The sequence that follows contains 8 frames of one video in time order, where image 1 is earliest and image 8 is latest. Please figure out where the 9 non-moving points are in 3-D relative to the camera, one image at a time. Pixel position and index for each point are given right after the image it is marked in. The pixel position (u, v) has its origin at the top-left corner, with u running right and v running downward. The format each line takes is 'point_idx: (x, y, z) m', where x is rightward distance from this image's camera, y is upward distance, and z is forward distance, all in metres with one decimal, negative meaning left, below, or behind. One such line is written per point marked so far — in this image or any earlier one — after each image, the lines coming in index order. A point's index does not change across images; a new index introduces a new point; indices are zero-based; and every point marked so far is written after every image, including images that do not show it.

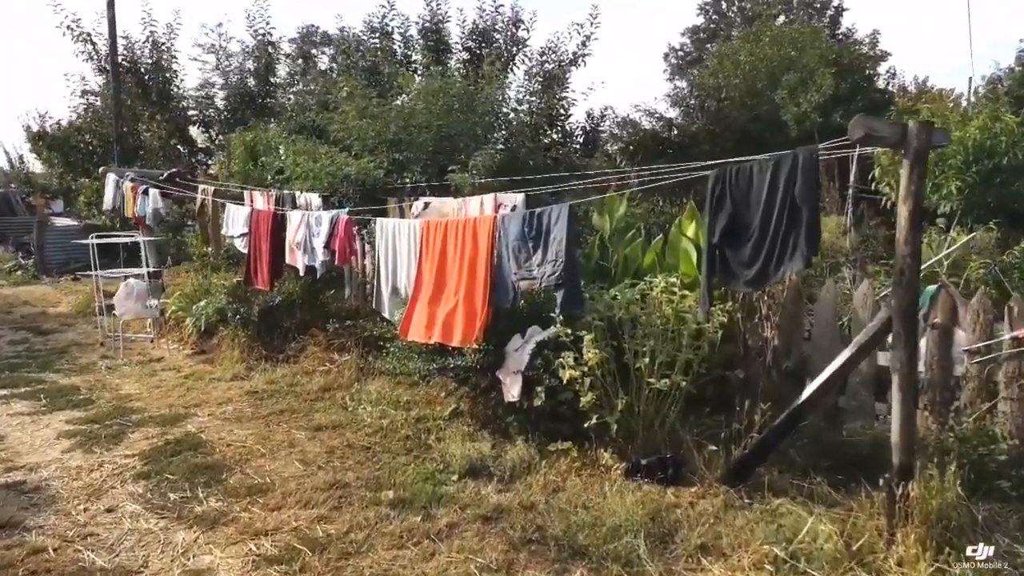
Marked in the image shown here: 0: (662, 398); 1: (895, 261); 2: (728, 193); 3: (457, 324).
0: (+0.9, -0.6, +4.3) m
1: (+1.7, +0.1, +3.3) m
2: (+1.0, +0.4, +3.5) m
3: (-0.3, -0.2, +4.6) m
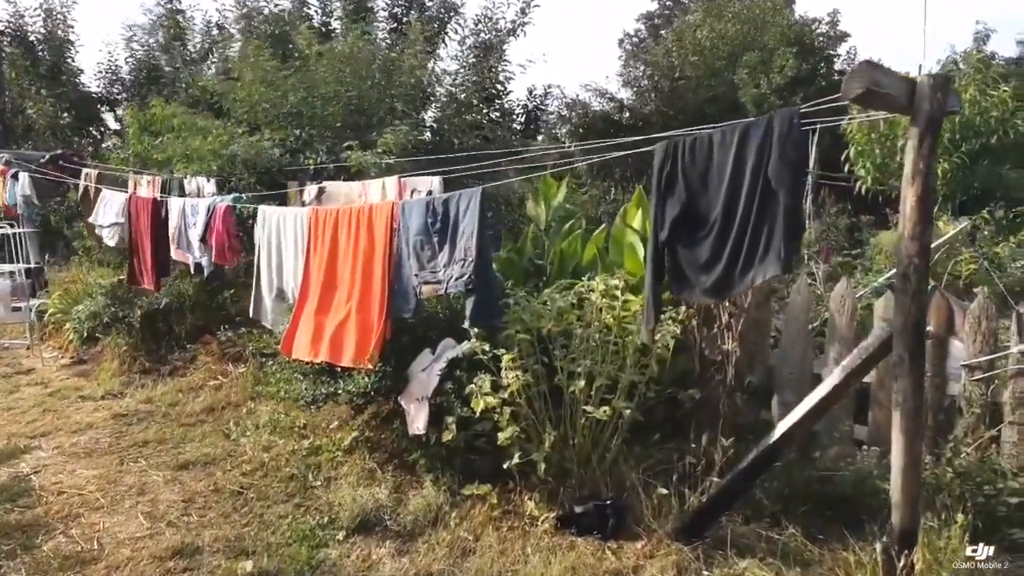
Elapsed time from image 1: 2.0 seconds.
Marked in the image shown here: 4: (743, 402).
0: (+0.4, -0.7, +3.5) m
1: (+1.3, +0.1, +2.5) m
2: (+0.6, +0.4, +2.7) m
3: (-0.8, -0.3, +3.7) m
4: (+1.2, -0.6, +3.8) m
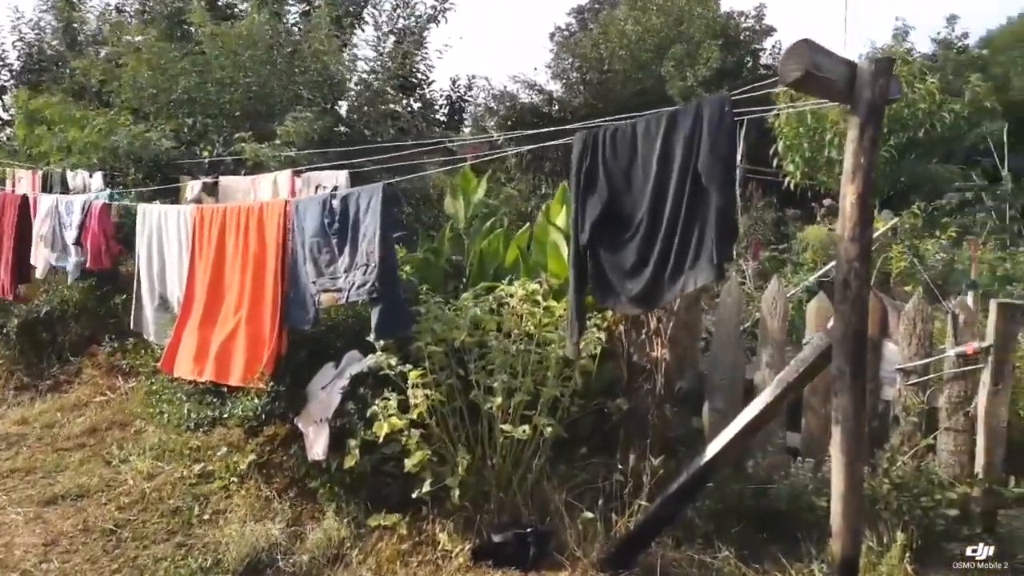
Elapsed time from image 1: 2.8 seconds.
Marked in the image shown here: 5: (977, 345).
0: (0.0, -0.7, +3.2) m
1: (+1.0, +0.1, +2.3) m
2: (+0.3, +0.4, +2.4) m
3: (-1.2, -0.3, +3.2) m
4: (+0.8, -0.6, +3.5) m
5: (+2.0, -0.2, +3.2) m
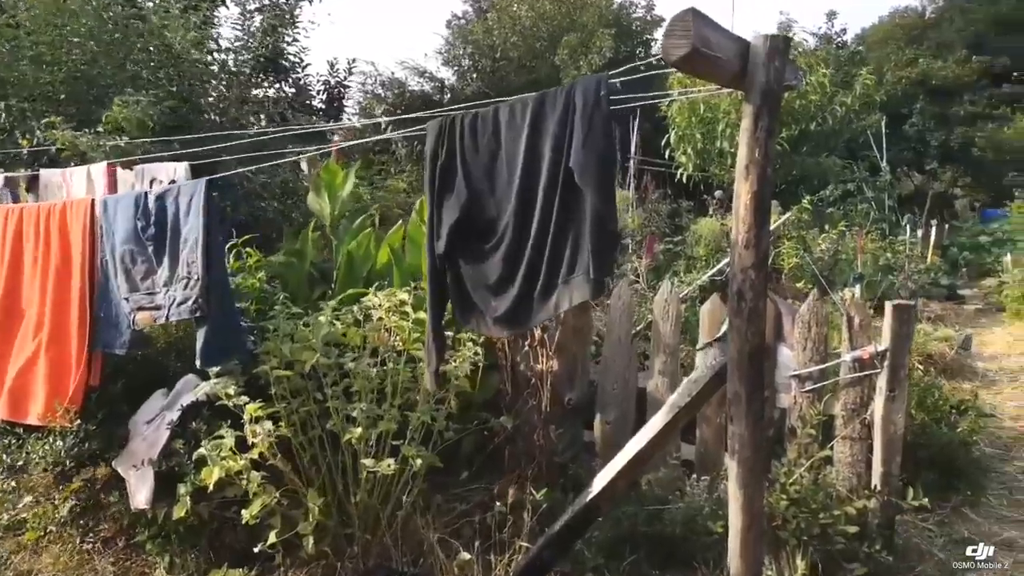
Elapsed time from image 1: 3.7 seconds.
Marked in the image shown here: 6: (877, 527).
0: (-0.5, -0.7, +2.8) m
1: (+0.6, 0.0, +2.0) m
2: (-0.1, +0.3, +2.0) m
3: (-1.7, -0.4, +2.7) m
4: (+0.2, -0.6, +3.2) m
5: (+1.5, -0.2, +3.0) m
6: (+1.5, -0.9, +3.0) m
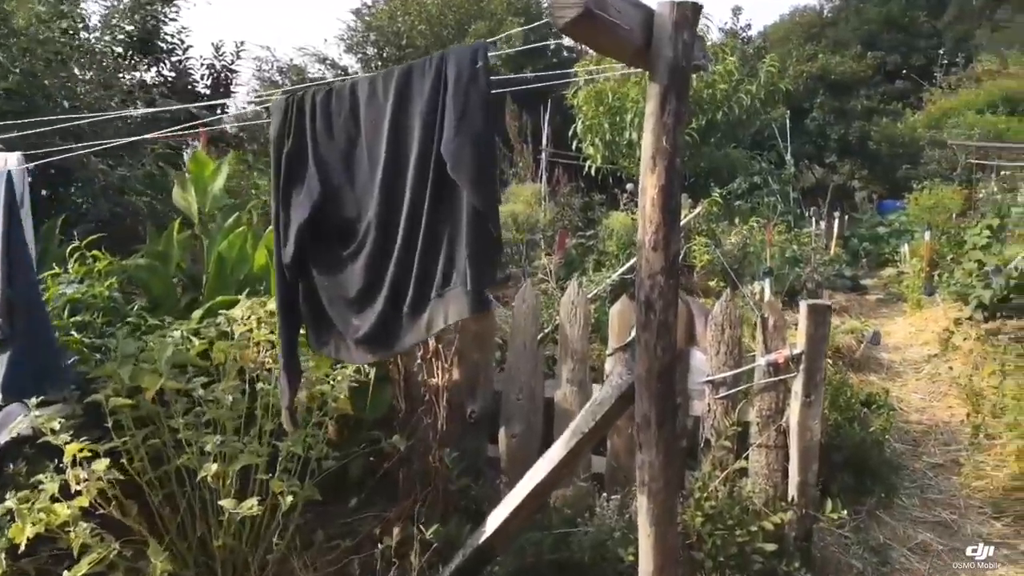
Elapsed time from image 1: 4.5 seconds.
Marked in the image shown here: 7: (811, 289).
0: (-0.8, -0.7, +2.4) m
1: (+0.3, 0.0, +1.8) m
2: (-0.4, +0.3, +1.7) m
3: (-2.0, -0.4, +2.2) m
4: (-0.2, -0.6, +2.9) m
5: (+1.0, -0.2, +2.9) m
6: (+1.1, -0.9, +2.8) m
7: (+2.7, 0.0, +6.8) m
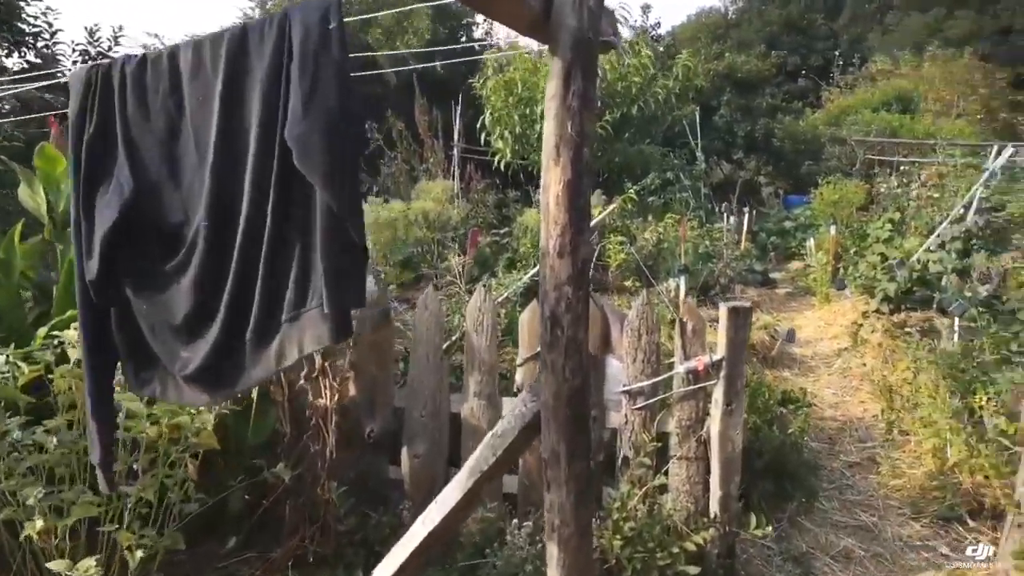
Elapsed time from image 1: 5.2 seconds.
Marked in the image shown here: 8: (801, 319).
0: (-1.1, -0.8, +2.0) m
1: (+0.1, 0.0, +1.5) m
2: (-0.7, +0.3, +1.3) m
3: (-2.3, -0.5, +1.7) m
4: (-0.5, -0.7, +2.6) m
5: (+0.7, -0.3, +2.7) m
6: (+0.7, -1.0, +2.6) m
7: (+1.9, 0.0, +6.8) m
8: (+2.7, -0.3, +6.9) m
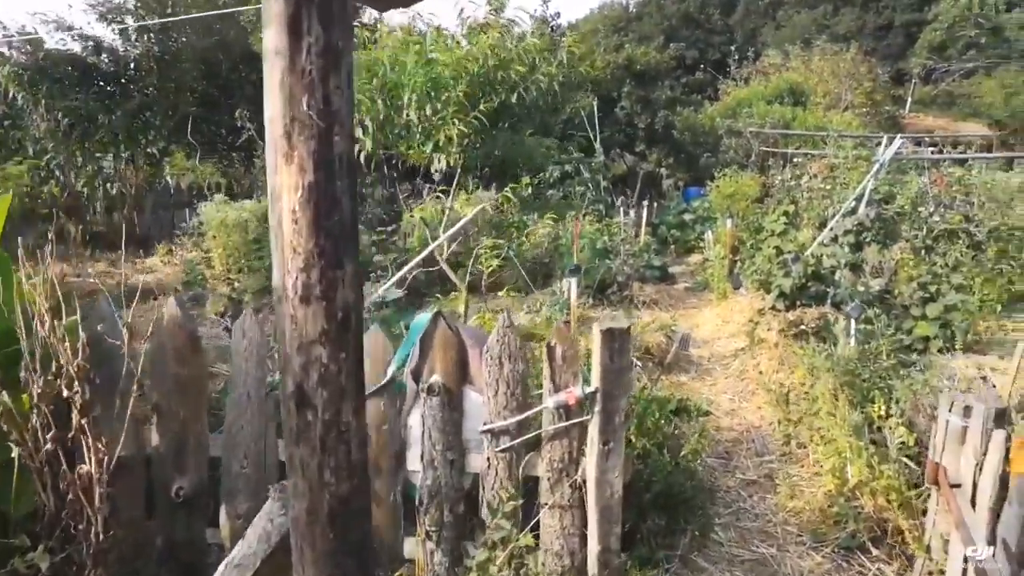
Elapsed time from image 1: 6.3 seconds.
0: (-1.5, -0.9, +1.4) m
1: (-0.3, -0.1, +1.0) m
2: (-1.0, +0.2, +0.8) m
3: (-2.6, -0.6, +0.9) m
4: (-1.0, -0.7, +2.0) m
5: (+0.2, -0.3, +2.2) m
6: (+0.3, -1.0, +2.2) m
7: (+0.9, 0.0, +6.5) m
8: (+1.7, -0.3, +6.7) m
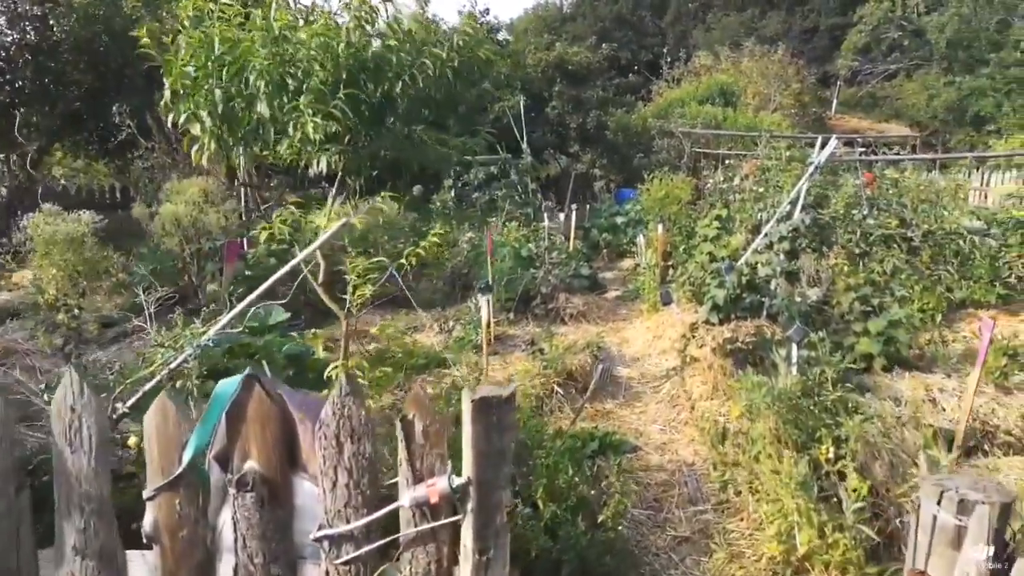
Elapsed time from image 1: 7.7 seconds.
0: (-1.8, -1.0, +0.7) m
1: (-0.5, -0.2, +0.4) m
2: (-1.2, +0.1, +0.1) m
3: (-2.9, -0.7, +0.1) m
4: (-1.3, -0.9, +1.3) m
5: (-0.1, -0.4, +1.6) m
6: (-0.1, -1.1, +1.6) m
7: (+0.2, -0.1, +5.9) m
8: (+1.0, -0.4, +6.2) m
